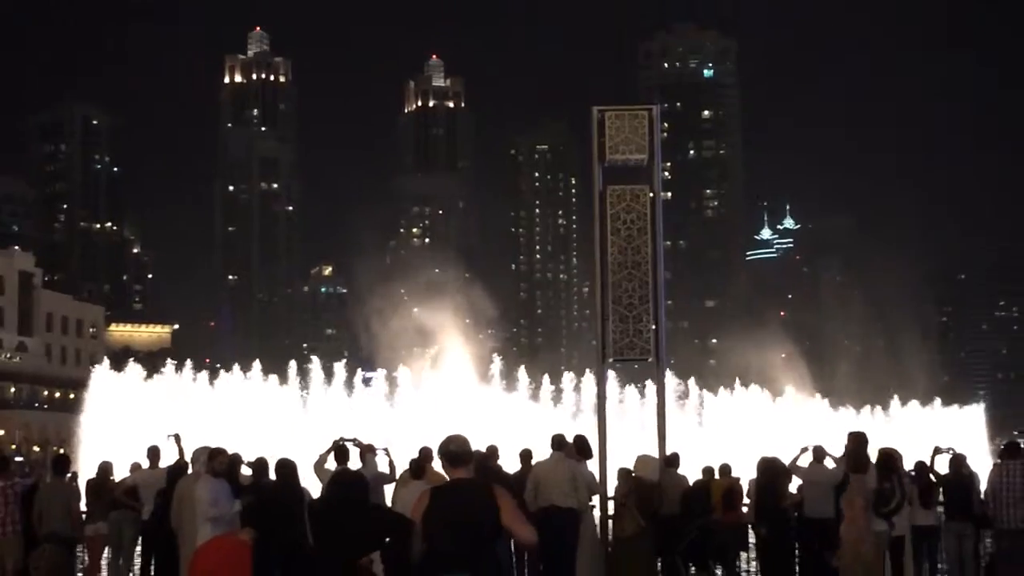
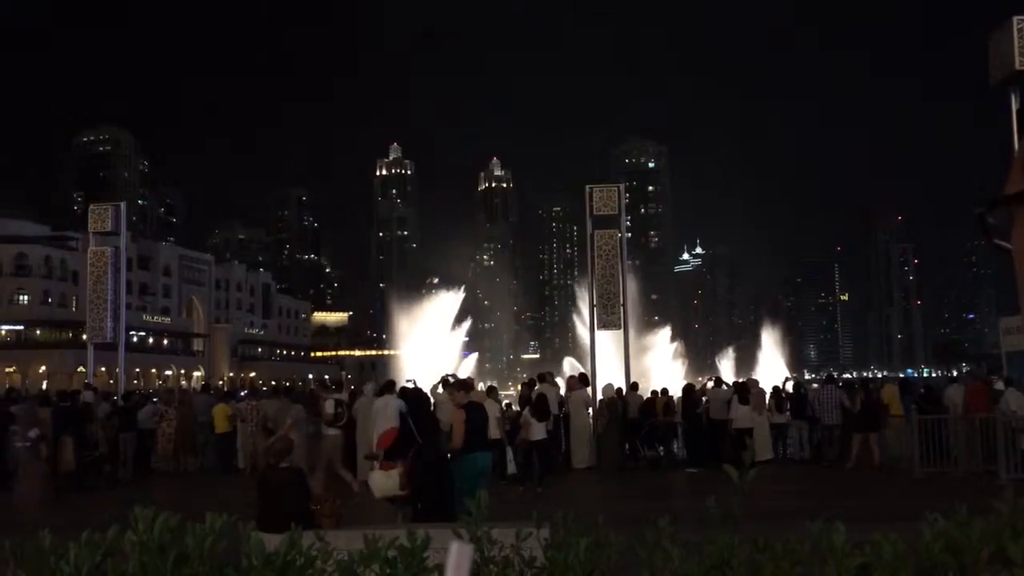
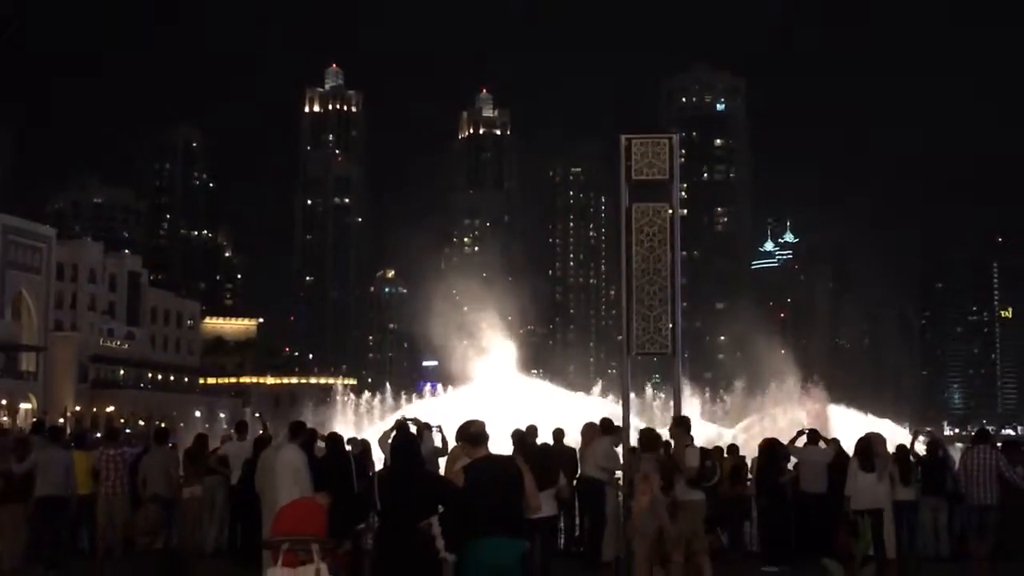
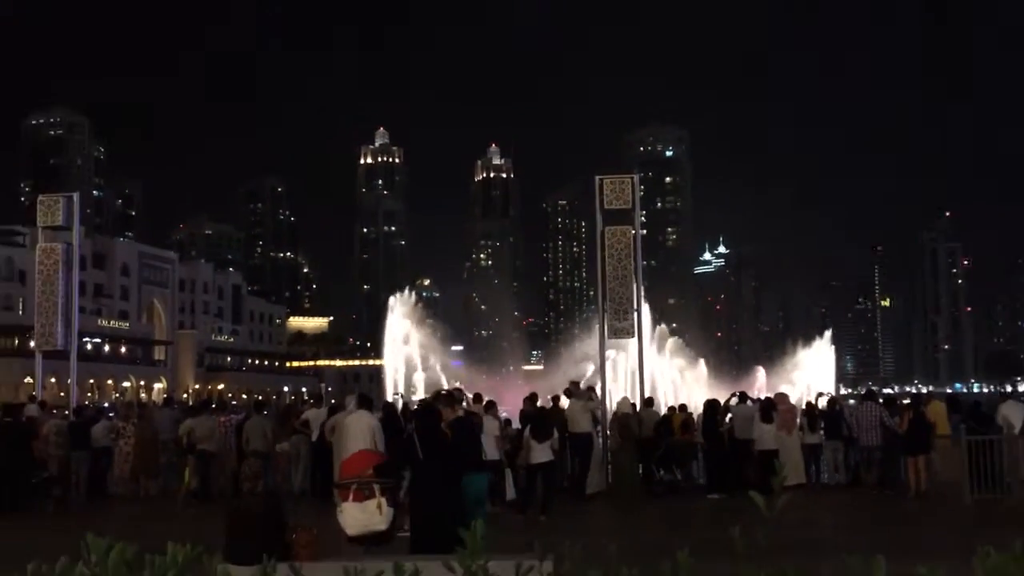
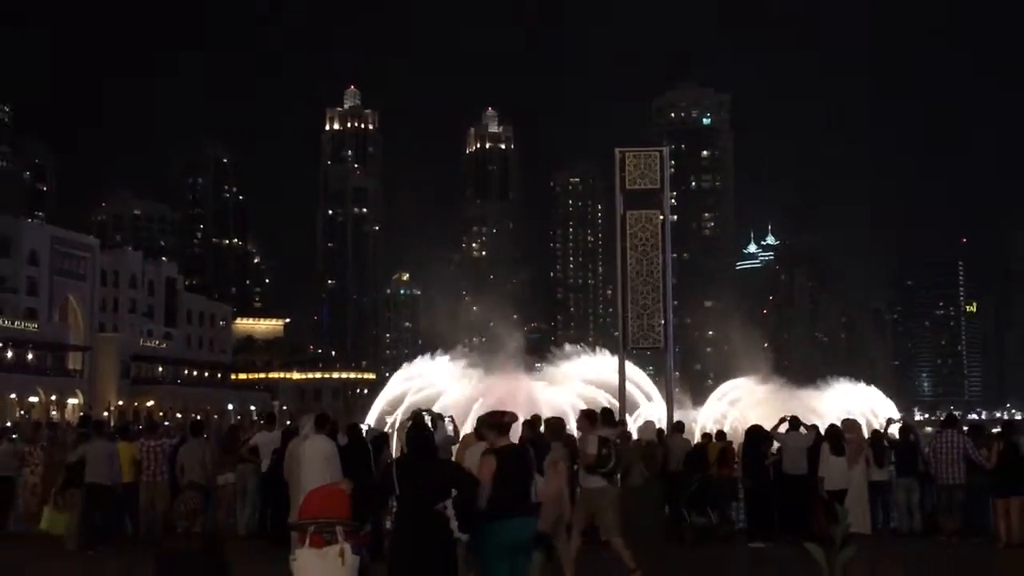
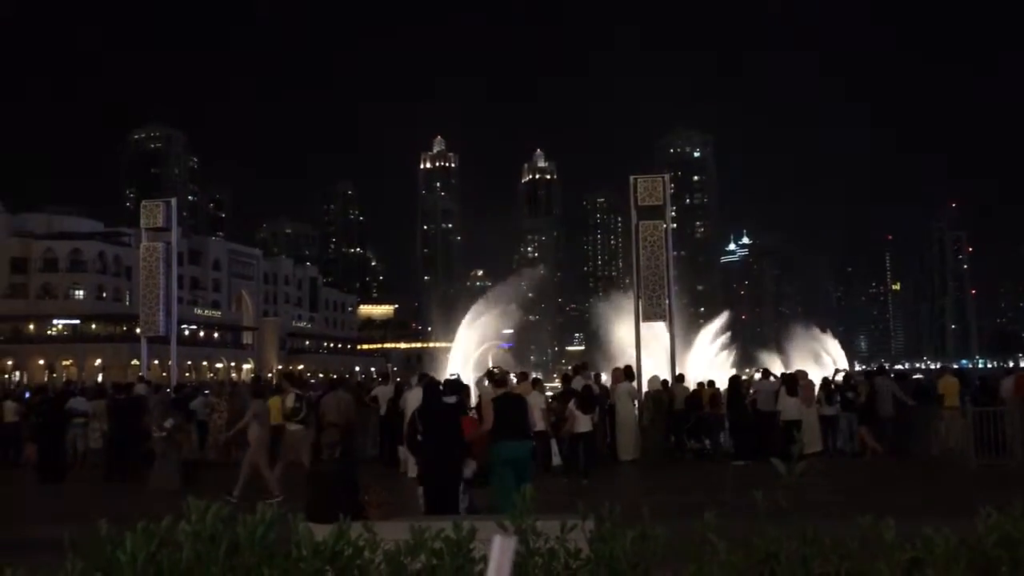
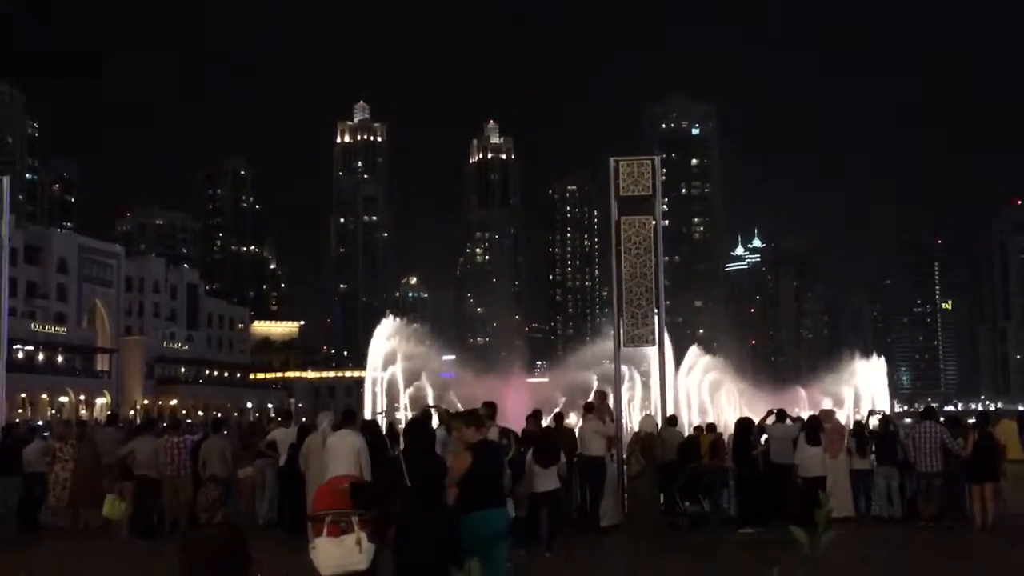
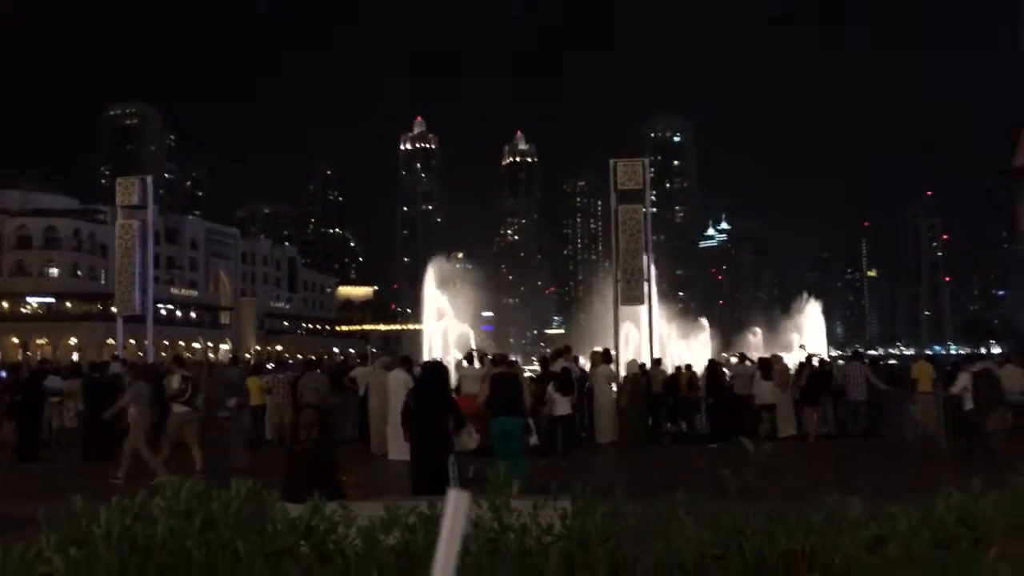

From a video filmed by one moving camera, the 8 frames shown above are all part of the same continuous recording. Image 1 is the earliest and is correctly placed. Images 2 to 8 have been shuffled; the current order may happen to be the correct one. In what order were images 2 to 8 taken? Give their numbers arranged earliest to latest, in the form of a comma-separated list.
3, 5, 7, 4, 2, 6, 8
